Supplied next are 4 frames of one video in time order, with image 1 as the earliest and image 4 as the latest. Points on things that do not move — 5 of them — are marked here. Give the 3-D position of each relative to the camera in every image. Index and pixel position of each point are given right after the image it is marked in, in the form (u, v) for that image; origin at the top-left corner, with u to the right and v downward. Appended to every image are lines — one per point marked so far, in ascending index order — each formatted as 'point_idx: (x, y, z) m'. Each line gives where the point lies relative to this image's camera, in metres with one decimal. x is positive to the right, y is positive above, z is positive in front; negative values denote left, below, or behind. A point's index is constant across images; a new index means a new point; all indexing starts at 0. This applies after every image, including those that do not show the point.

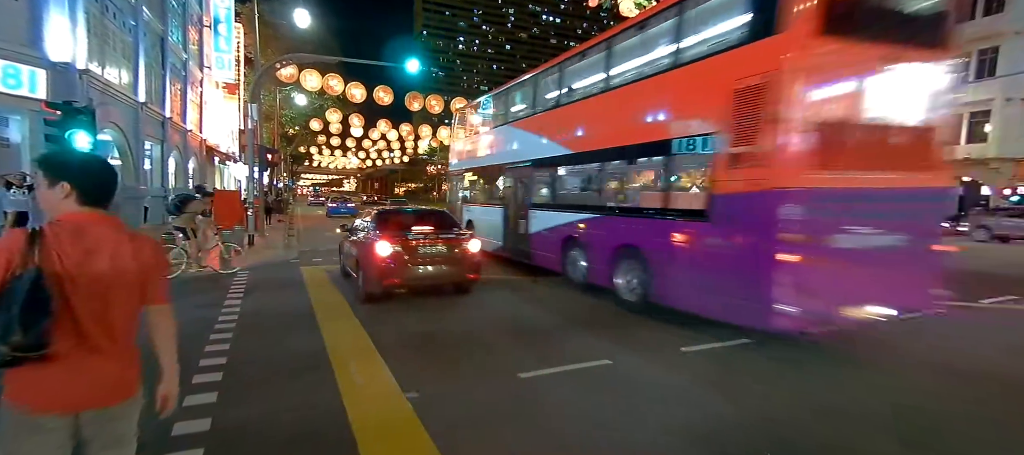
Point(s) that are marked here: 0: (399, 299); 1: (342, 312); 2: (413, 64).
0: (-2.2, -1.3, +9.3) m
1: (-2.9, -1.4, +8.1) m
2: (-2.9, +5.0, +14.5) m
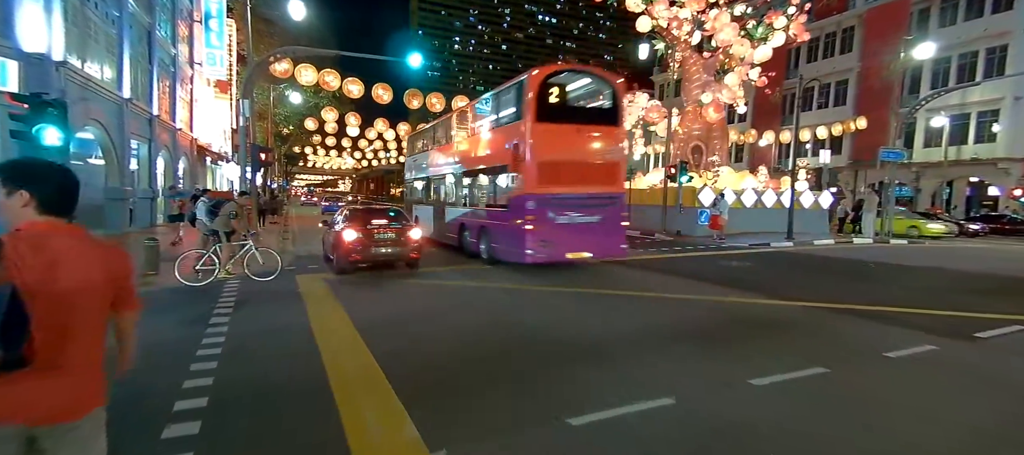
0: (-1.9, -1.4, +8.6) m
1: (-2.6, -1.5, +7.4) m
2: (-2.7, +4.9, +13.8) m
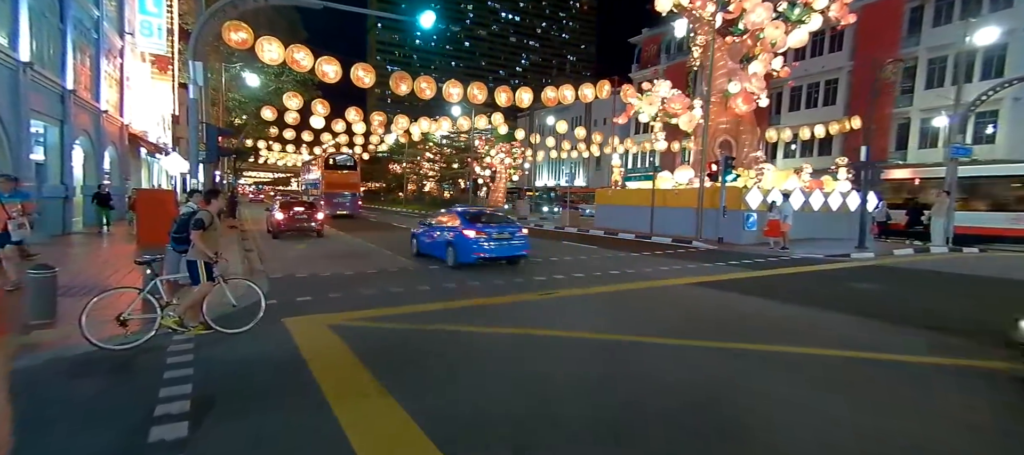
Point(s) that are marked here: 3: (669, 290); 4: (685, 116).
0: (-0.6, -1.6, +5.5) m
1: (-1.1, -1.7, +4.3) m
2: (-1.8, +4.7, +10.6) m
3: (+3.1, -1.2, +9.6) m
4: (+6.9, +4.5, +19.3) m
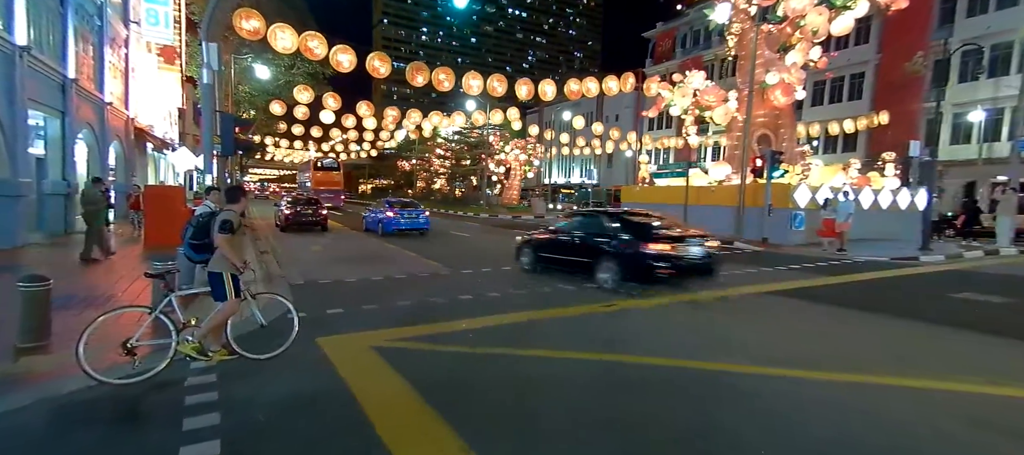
0: (+0.3, -1.6, +4.6) m
1: (-0.3, -1.8, +3.3) m
2: (-1.0, +4.7, +9.7) m
3: (+4.0, -1.3, +8.6) m
4: (+7.8, +4.5, +18.3) m
